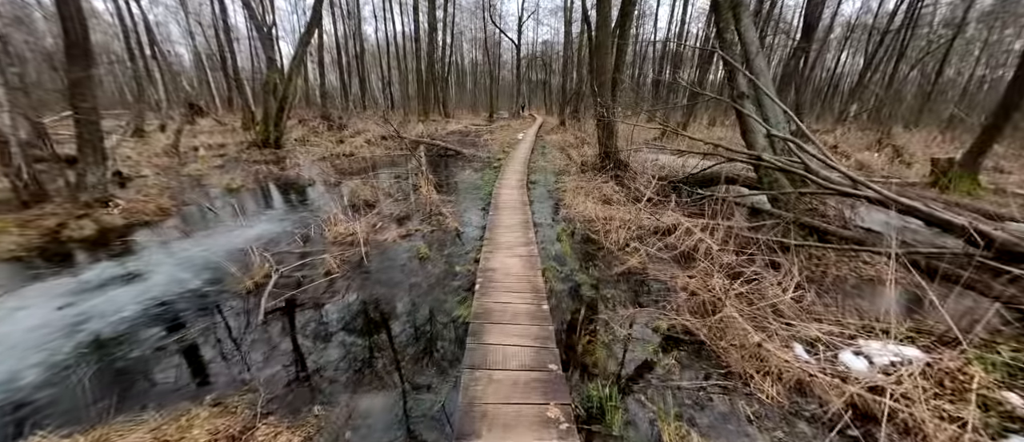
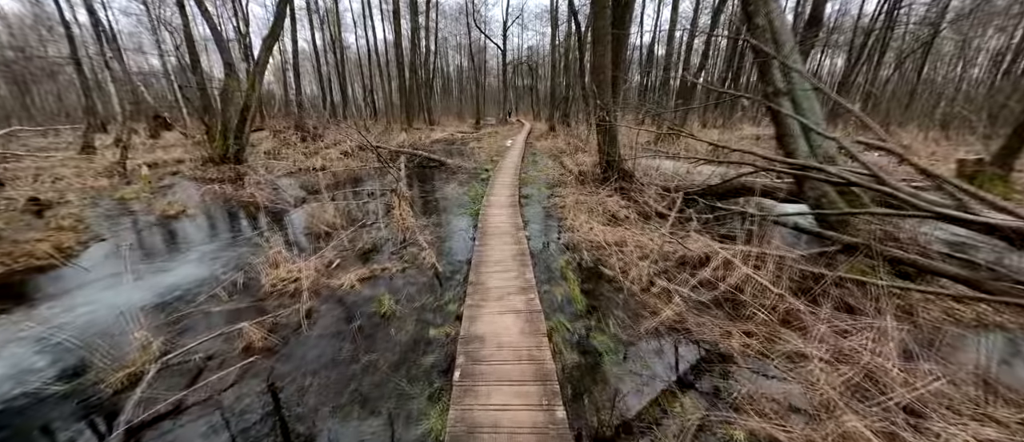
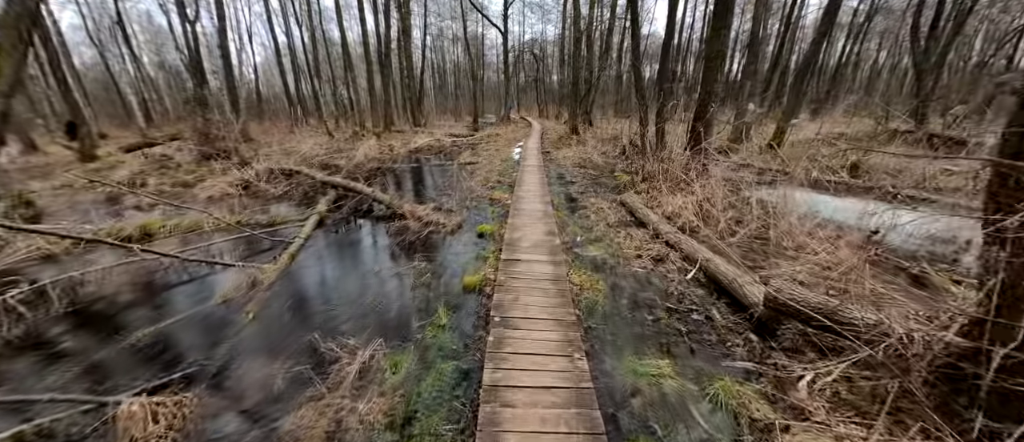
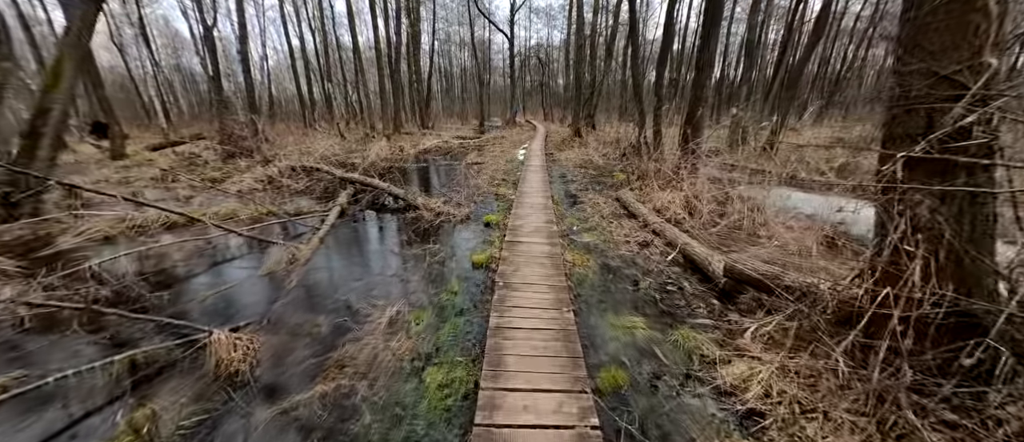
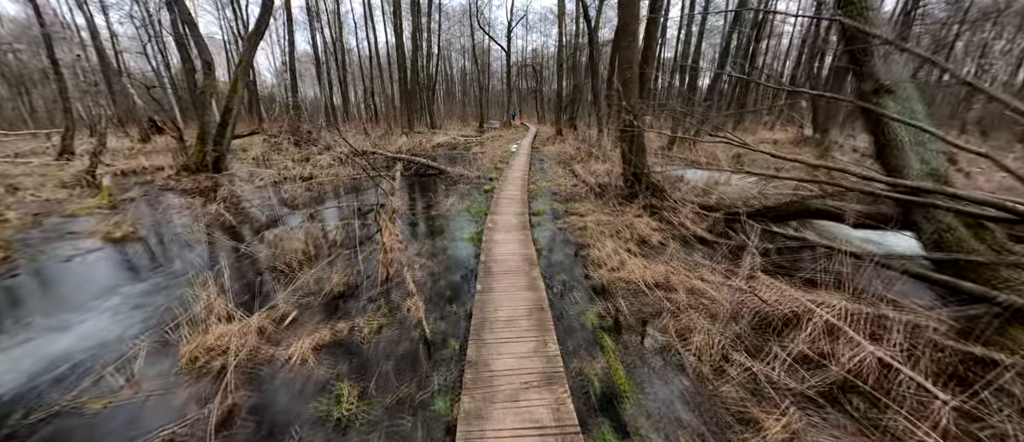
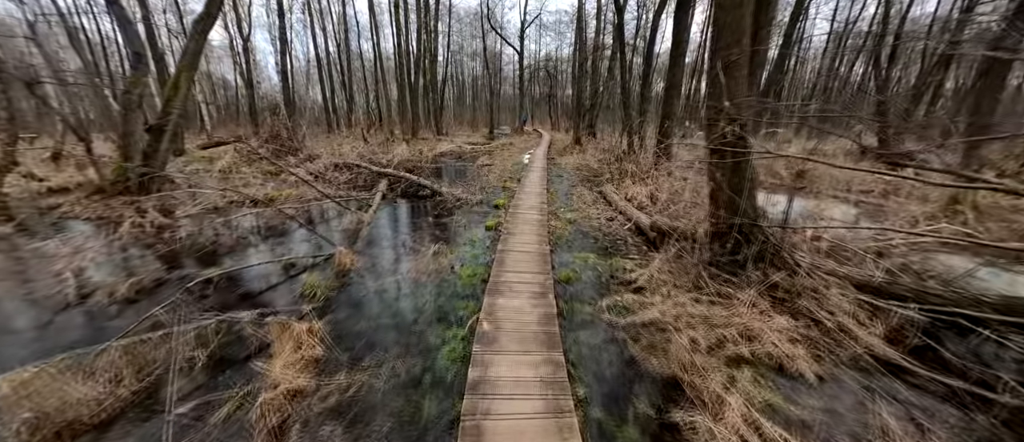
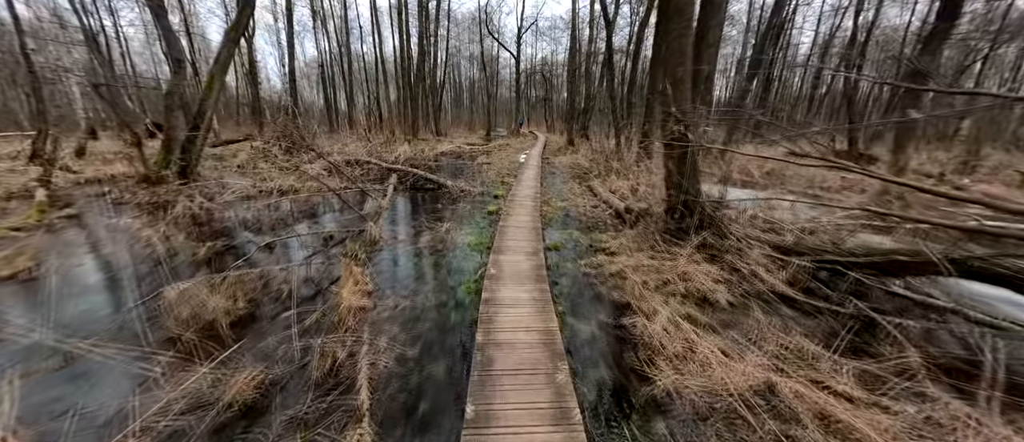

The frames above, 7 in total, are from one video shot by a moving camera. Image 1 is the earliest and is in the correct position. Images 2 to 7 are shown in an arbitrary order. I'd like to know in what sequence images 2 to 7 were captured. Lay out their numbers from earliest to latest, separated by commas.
2, 5, 7, 6, 4, 3
